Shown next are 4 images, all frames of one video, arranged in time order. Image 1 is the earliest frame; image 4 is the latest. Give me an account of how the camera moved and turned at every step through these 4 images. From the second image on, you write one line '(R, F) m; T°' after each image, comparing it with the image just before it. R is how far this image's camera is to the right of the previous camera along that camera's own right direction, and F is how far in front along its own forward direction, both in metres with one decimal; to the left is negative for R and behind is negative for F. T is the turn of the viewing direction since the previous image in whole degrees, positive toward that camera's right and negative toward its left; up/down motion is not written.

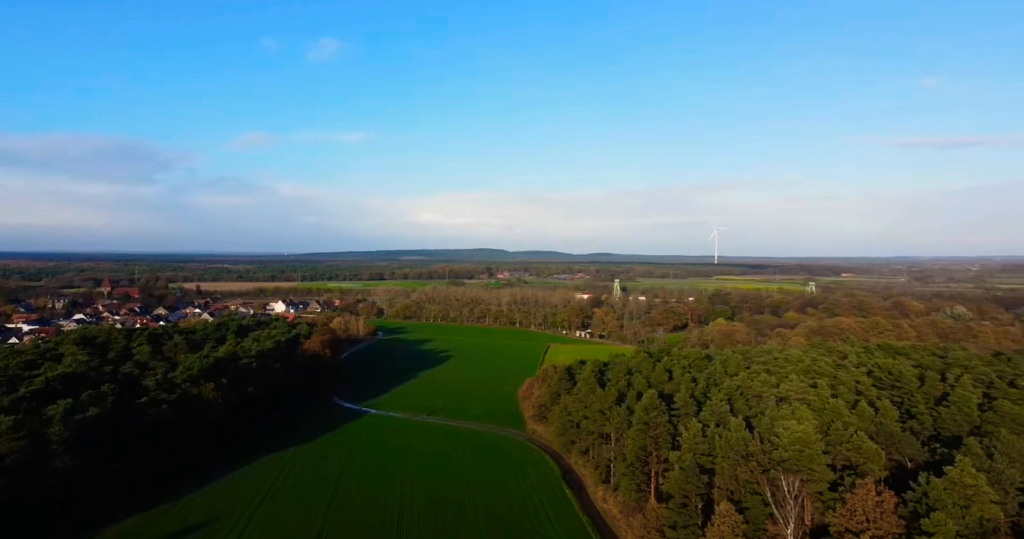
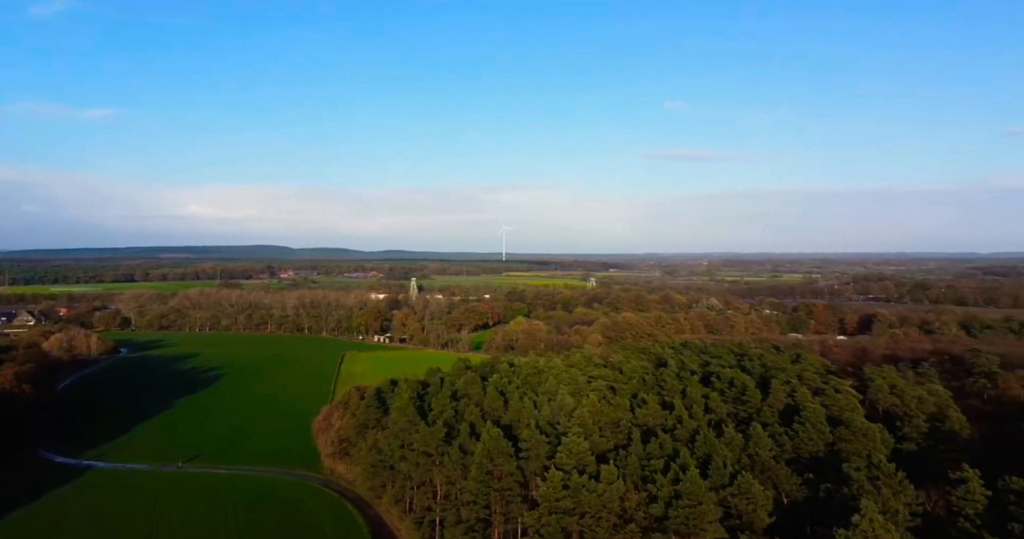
(-0.2, +4.1) m; +19°
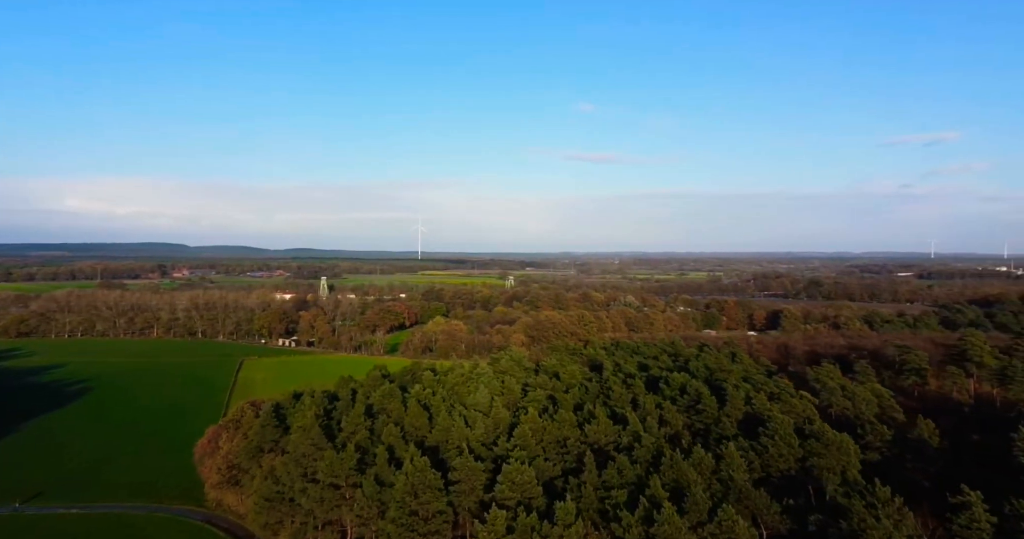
(-0.3, +2.4) m; +8°
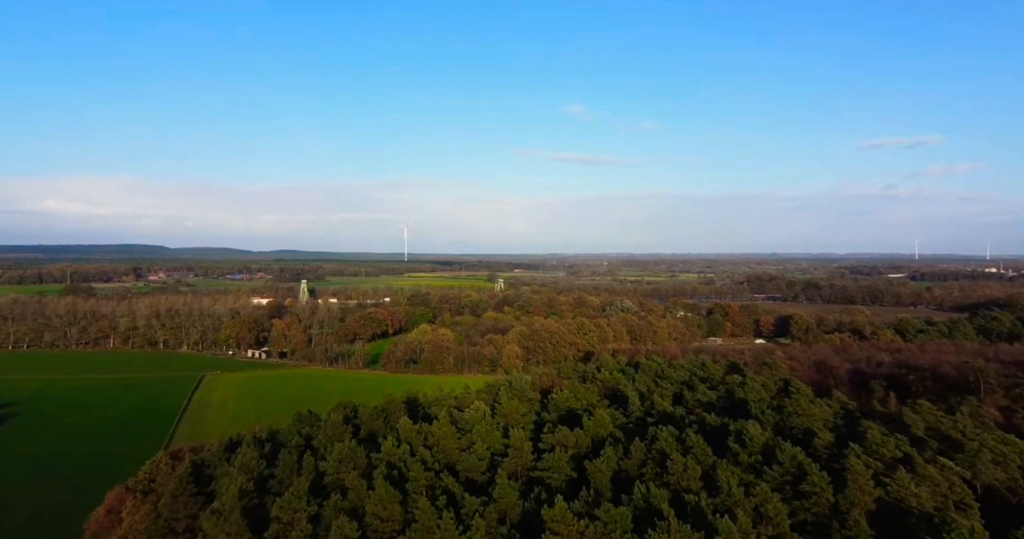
(-0.4, +4.9) m; +1°
